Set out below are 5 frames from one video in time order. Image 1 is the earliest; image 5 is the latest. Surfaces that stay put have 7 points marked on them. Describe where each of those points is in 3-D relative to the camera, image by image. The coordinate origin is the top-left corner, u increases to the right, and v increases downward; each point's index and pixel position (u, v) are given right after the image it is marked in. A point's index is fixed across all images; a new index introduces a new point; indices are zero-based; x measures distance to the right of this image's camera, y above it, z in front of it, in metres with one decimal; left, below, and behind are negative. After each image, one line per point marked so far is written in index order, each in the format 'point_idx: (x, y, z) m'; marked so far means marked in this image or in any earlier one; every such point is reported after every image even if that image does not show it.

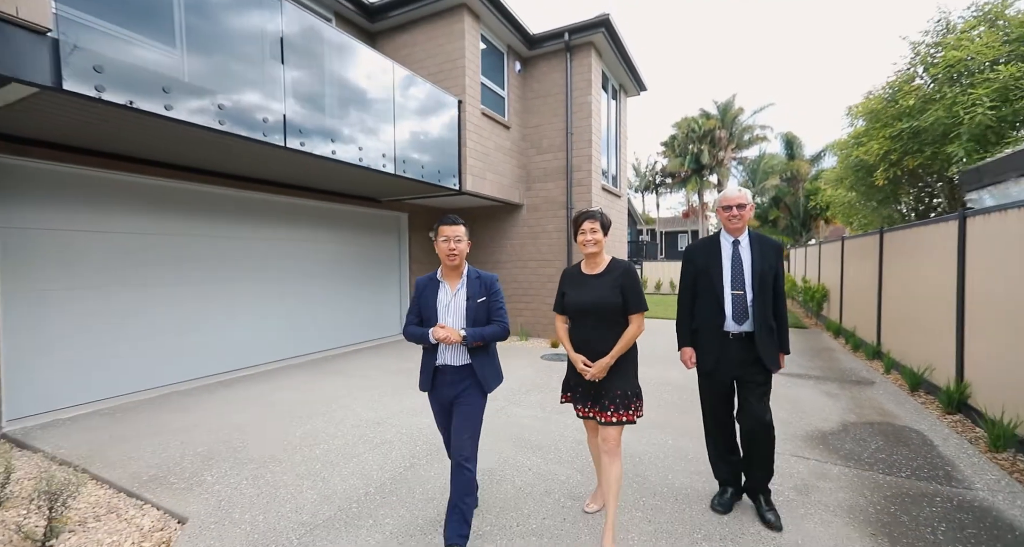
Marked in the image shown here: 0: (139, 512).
0: (-2.3, -1.4, +2.7) m
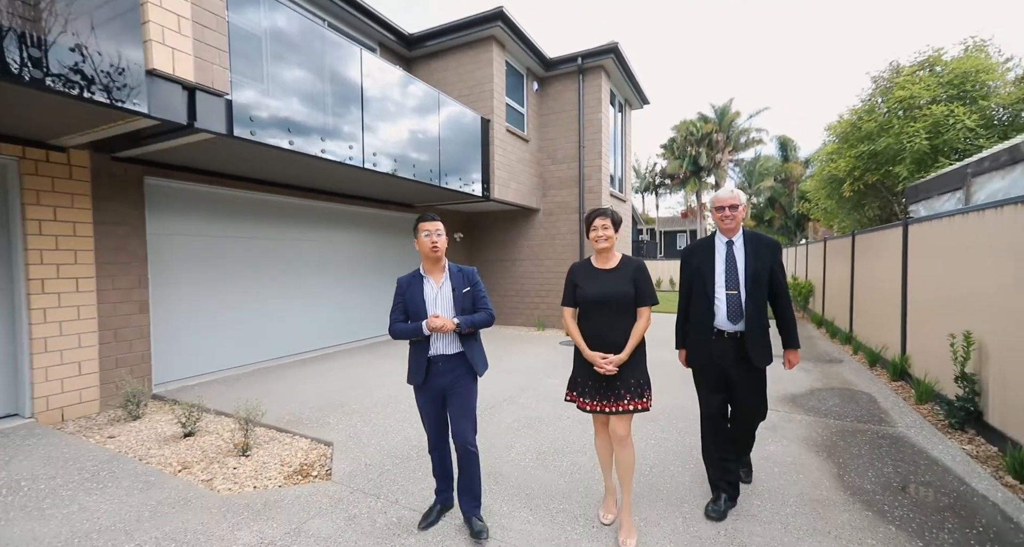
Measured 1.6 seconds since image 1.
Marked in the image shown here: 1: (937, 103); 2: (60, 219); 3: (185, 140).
0: (-1.9, -1.4, +3.8) m
1: (+5.6, +2.2, +5.8) m
2: (-4.3, +0.5, +4.2) m
3: (-3.1, +1.3, +4.2) m
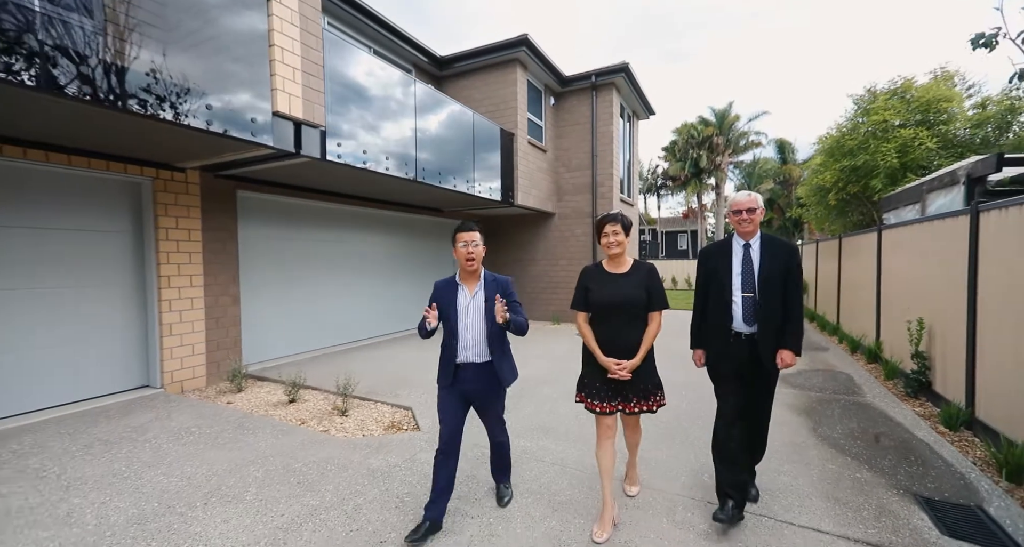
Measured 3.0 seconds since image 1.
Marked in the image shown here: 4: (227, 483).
0: (-1.4, -1.4, +4.7) m
1: (+6.0, +2.2, +6.7) m
2: (-3.8, +0.5, +5.1) m
3: (-2.6, +1.3, +5.1) m
4: (-1.9, -1.4, +3.0) m
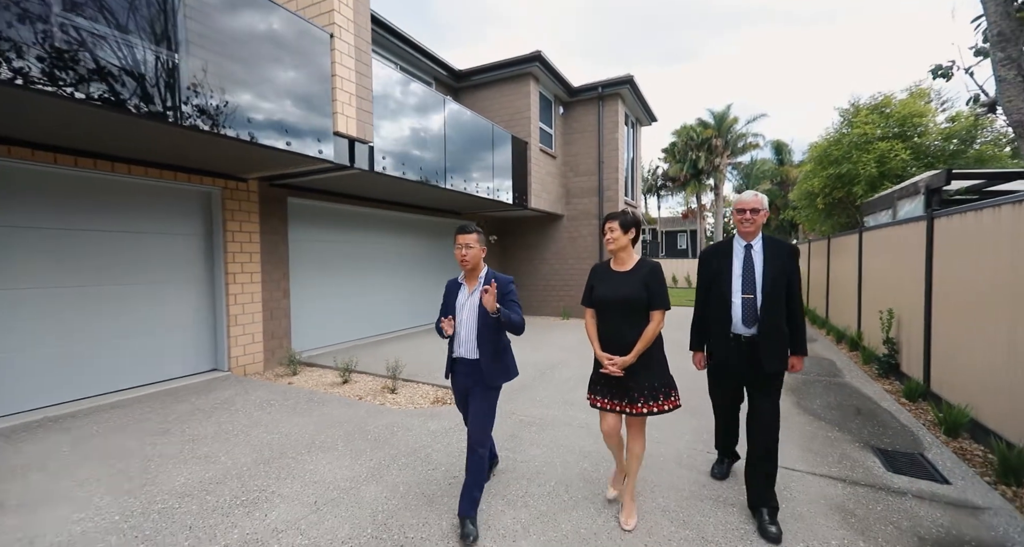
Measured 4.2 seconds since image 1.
0: (-1.1, -1.3, +5.4) m
1: (+6.3, +2.3, +7.5) m
2: (-3.5, +0.6, +5.8) m
3: (-2.3, +1.3, +5.8) m
4: (-1.6, -1.4, +3.7) m
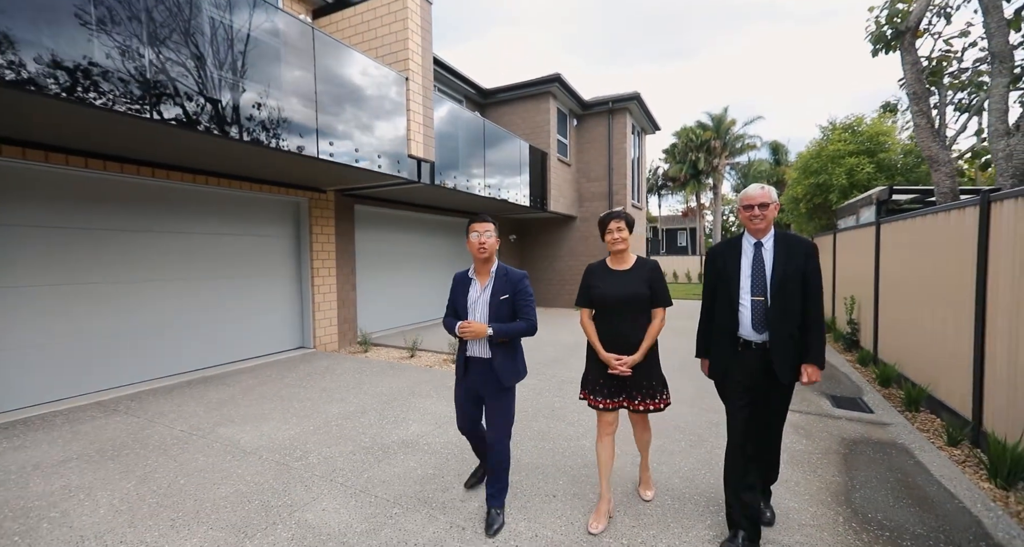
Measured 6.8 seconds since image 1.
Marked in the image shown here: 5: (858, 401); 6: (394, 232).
0: (-0.6, -1.3, +6.7) m
1: (+6.8, +2.4, +8.7) m
2: (-3.0, +0.6, +7.1) m
3: (-1.8, +1.4, +7.1) m
4: (-1.1, -1.3, +5.0) m
5: (+3.6, -1.3, +4.6) m
6: (-2.3, +0.8, +8.9) m
